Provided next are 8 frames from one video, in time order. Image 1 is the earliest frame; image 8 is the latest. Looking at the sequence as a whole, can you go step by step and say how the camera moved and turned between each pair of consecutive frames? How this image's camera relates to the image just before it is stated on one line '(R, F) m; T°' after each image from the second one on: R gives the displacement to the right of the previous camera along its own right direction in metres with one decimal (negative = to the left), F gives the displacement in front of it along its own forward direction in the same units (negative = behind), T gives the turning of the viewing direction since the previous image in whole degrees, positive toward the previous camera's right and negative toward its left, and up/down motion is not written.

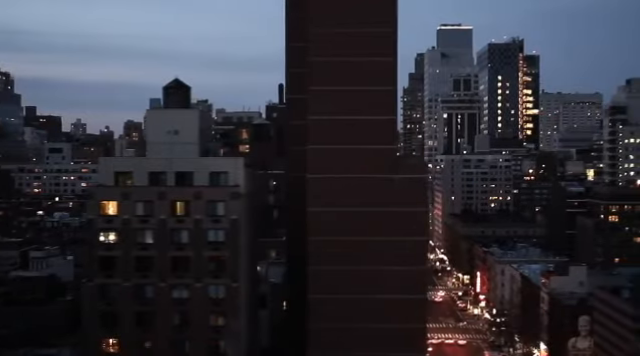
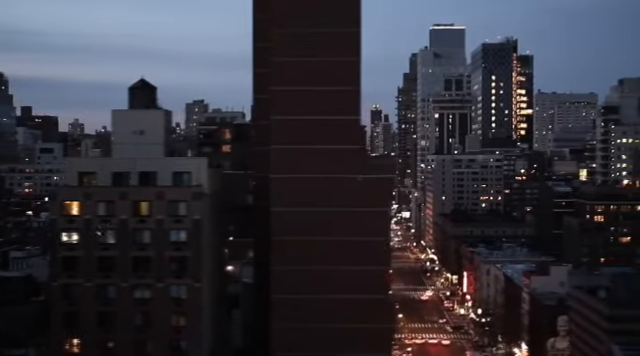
(+0.8, 0.0) m; 0°
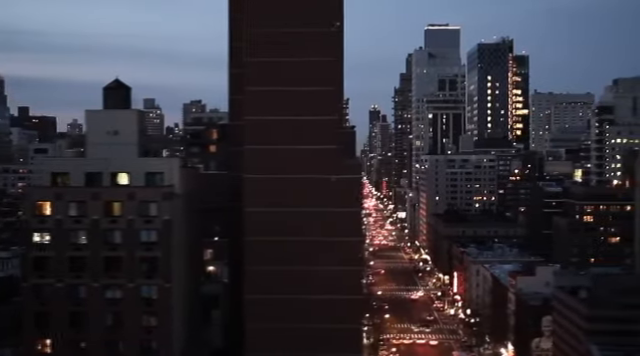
(+0.6, 0.0) m; 0°
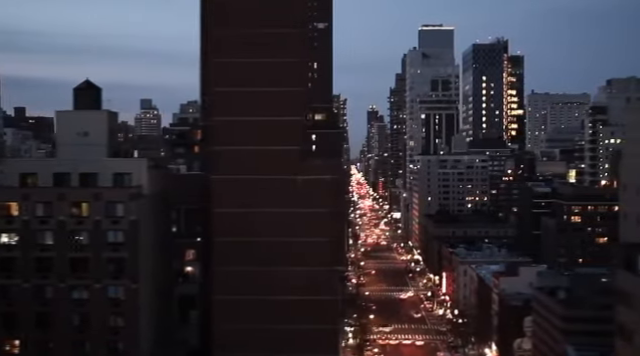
(+0.7, 0.0) m; 0°
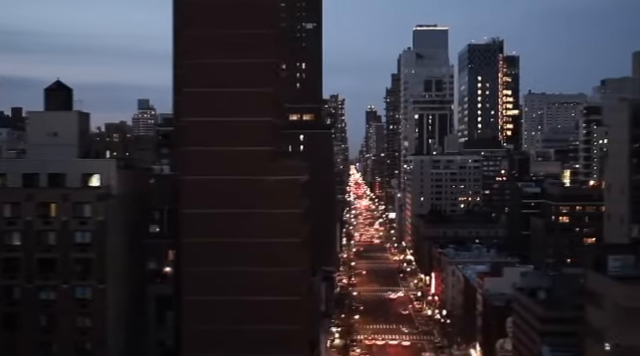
(+0.7, 0.0) m; 0°
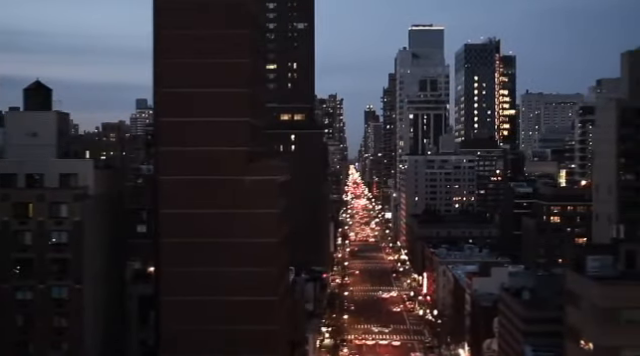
(+0.5, 0.0) m; 0°
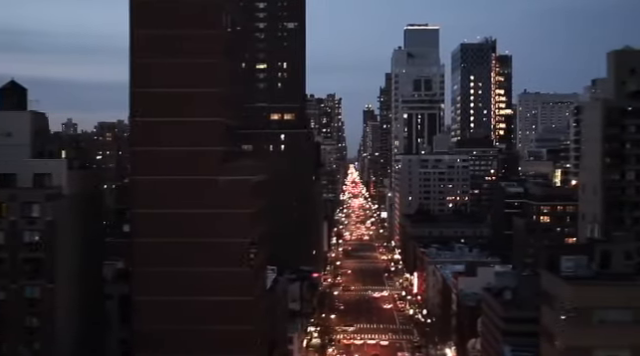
(+0.6, 0.0) m; 0°
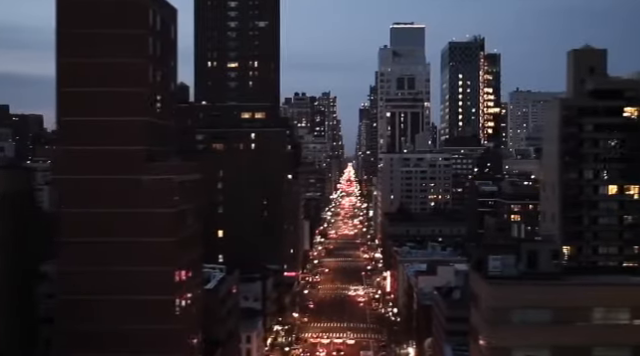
(+1.7, 0.0) m; 0°
